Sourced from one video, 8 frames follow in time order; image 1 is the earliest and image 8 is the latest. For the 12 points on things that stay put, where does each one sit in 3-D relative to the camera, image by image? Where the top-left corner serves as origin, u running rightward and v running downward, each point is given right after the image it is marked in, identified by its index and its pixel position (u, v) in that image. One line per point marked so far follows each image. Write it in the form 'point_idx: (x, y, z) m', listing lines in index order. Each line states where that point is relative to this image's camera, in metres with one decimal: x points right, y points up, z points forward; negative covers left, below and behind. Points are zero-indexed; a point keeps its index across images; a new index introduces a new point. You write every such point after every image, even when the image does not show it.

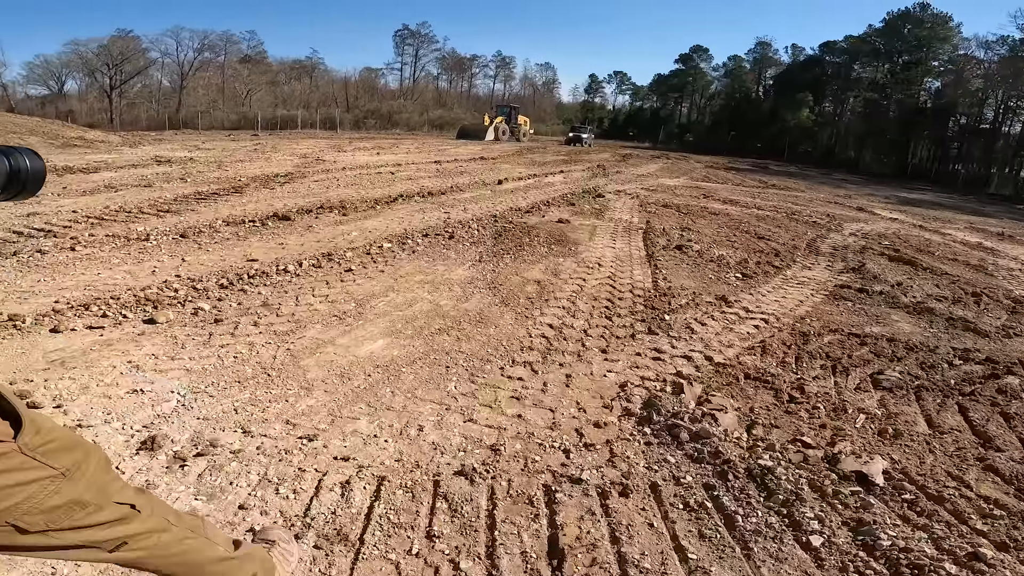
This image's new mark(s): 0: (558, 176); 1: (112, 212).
0: (+1.1, +2.6, +14.1) m
1: (-6.0, +1.3, +9.5) m
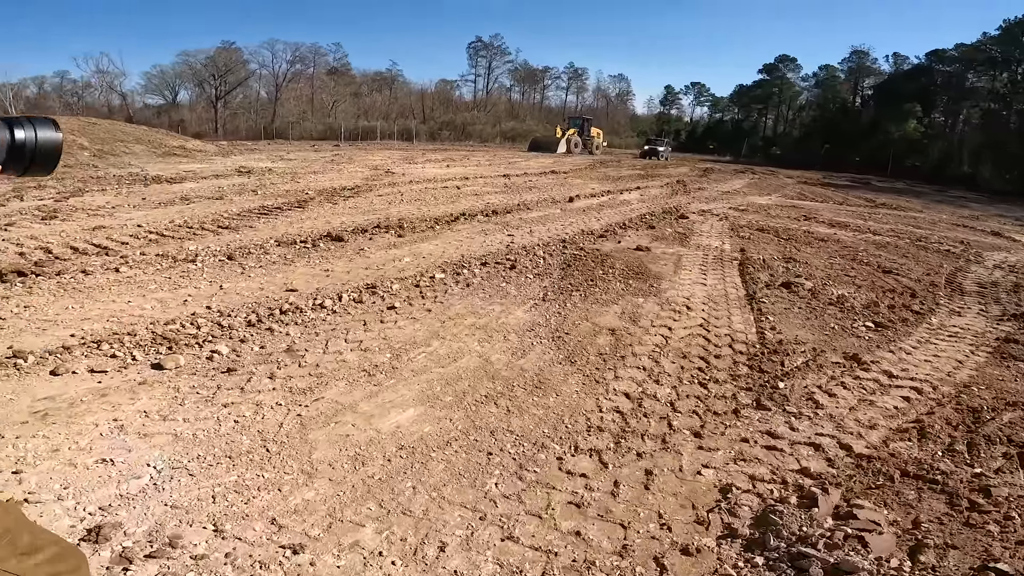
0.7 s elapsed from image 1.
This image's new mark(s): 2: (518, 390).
0: (+2.6, +2.0, +12.9) m
1: (-4.9, +1.0, +9.1) m
2: (0.0, -0.7, +4.1) m
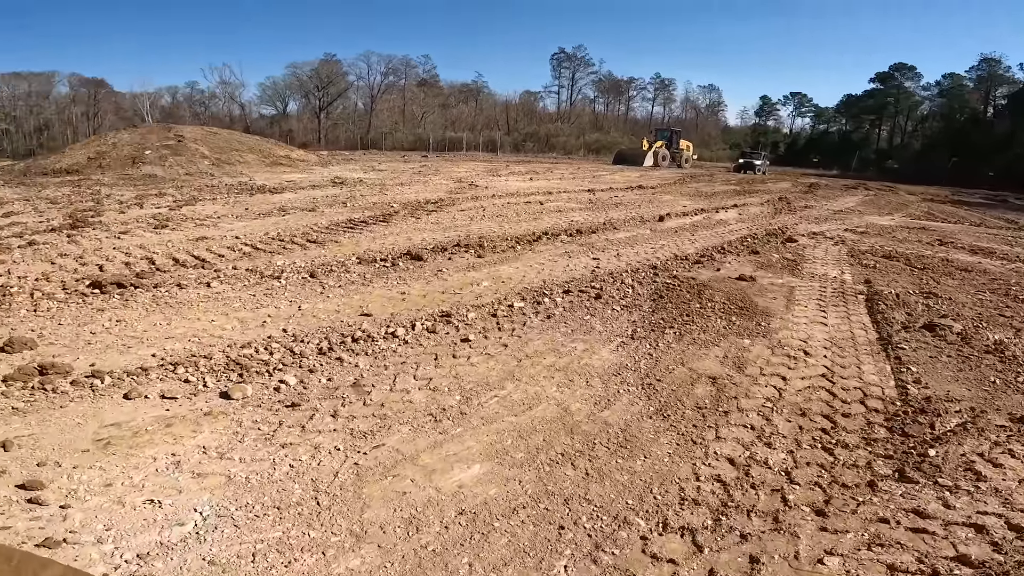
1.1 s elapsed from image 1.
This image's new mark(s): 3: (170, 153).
0: (+4.3, +1.5, +12.1) m
1: (-3.7, +0.7, +9.2) m
2: (+0.5, -0.9, +3.6) m
3: (-8.6, +3.6, +16.1) m
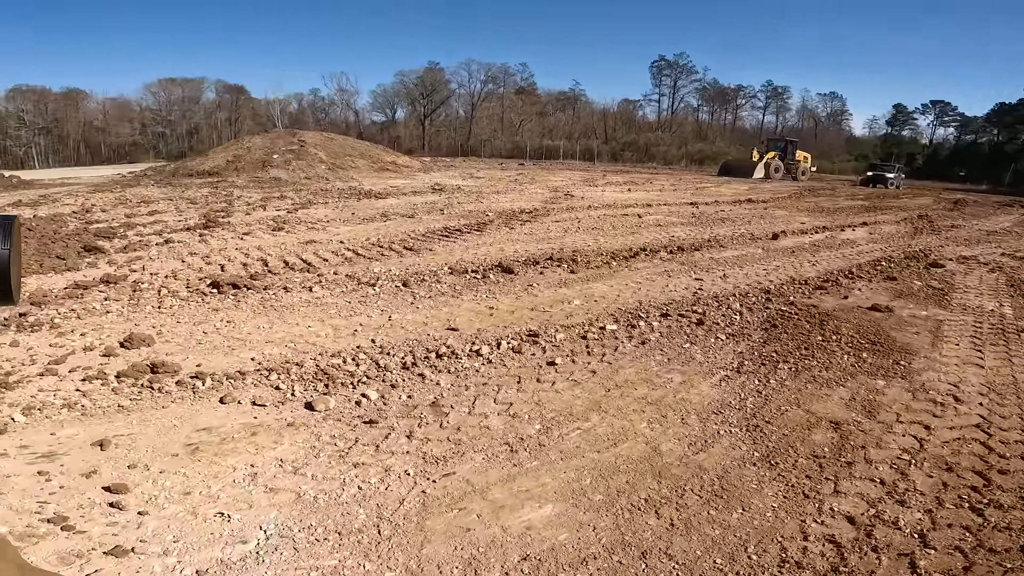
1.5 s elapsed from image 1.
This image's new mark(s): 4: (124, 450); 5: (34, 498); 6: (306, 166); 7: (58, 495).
0: (+6.1, +1.0, +11.0) m
1: (-2.3, +0.7, +9.5) m
2: (+1.0, -1.1, +3.3) m
3: (-6.0, +3.6, +17.1) m
4: (-1.9, -0.8, +3.2) m
5: (-2.0, -0.9, +2.6) m
6: (-5.6, +3.4, +16.8) m
7: (-1.9, -0.9, +2.6) m
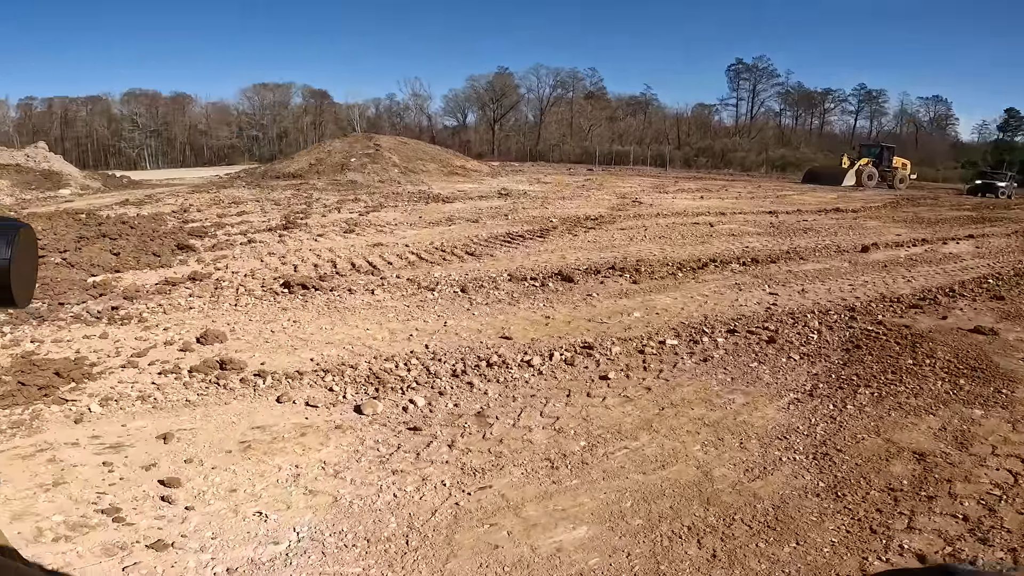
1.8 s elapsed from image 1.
0: (+7.2, +0.7, +10.3) m
1: (-1.3, +0.6, +9.7) m
2: (+1.1, -1.2, +3.1) m
3: (-4.1, +3.6, +17.6) m
4: (-1.7, -0.9, +3.3) m
5: (-1.9, -0.9, +2.8) m
6: (-3.7, +3.3, +17.3) m
7: (-1.8, -0.9, +2.8) m
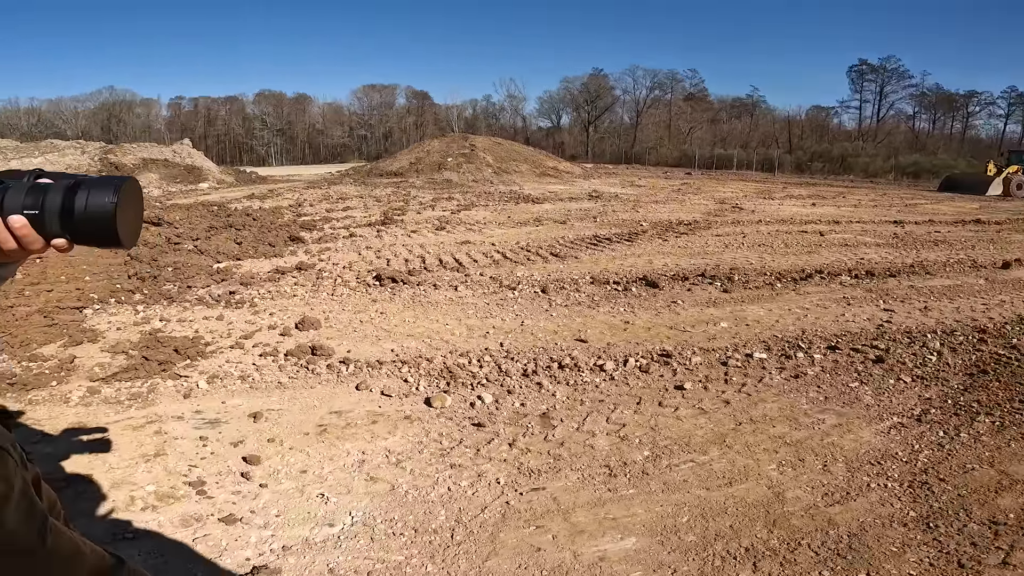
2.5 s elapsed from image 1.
0: (+8.5, +0.4, +9.1) m
1: (0.0, +0.6, +9.8) m
2: (+1.4, -1.3, +3.0) m
3: (-1.4, +3.7, +18.0) m
4: (-1.4, -0.8, +3.6) m
5: (-1.6, -0.9, +3.1) m
6: (-1.1, +3.4, +17.7) m
7: (-1.5, -0.9, +3.1) m
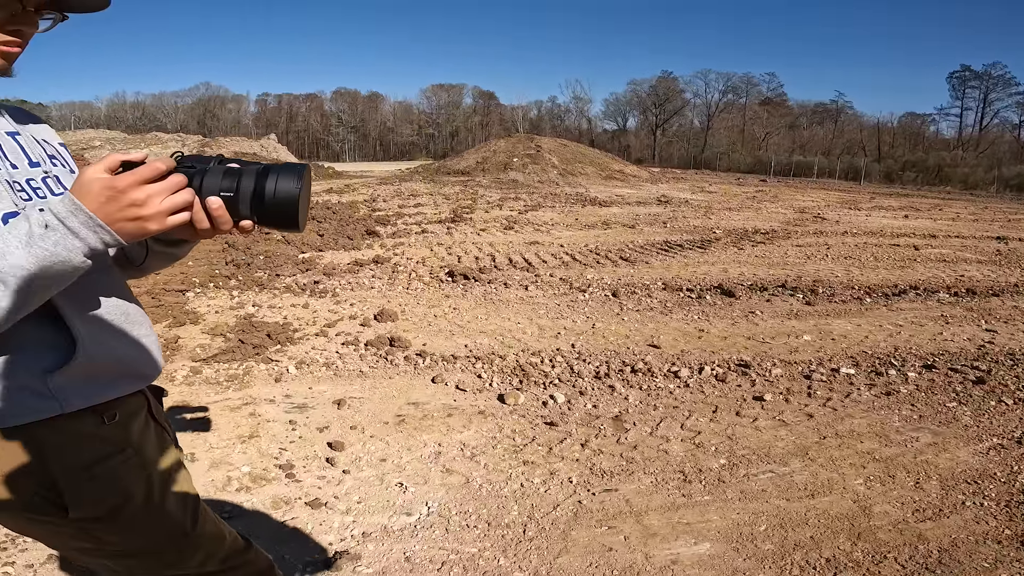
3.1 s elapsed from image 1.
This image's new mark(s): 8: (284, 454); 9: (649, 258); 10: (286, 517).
0: (+9.4, 0.0, +8.4) m
1: (+1.0, +0.6, +9.8) m
2: (+1.7, -1.3, +2.9) m
3: (+0.5, +3.7, +18.1) m
4: (-1.0, -0.8, +3.8) m
5: (-1.2, -0.8, +3.2) m
6: (+0.7, +3.4, +17.8) m
7: (-1.2, -0.8, +3.3) m
8: (-1.2, -0.9, +3.2) m
9: (+2.0, +0.4, +9.6) m
10: (-1.0, -1.0, +2.8) m
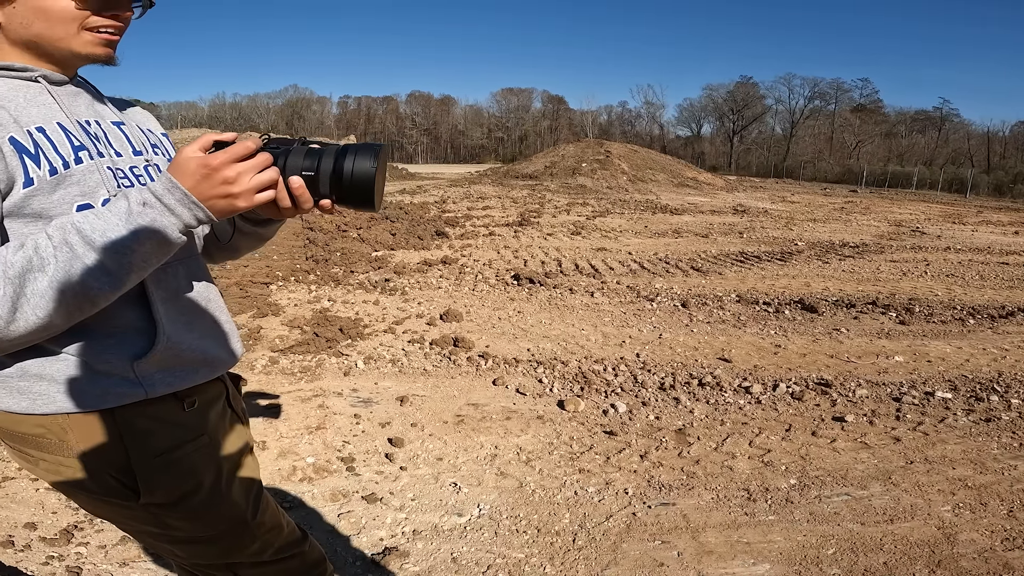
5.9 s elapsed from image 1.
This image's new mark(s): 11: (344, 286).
0: (+10.2, -0.5, +7.4) m
1: (+2.0, +0.5, +9.7) m
2: (+1.9, -1.4, +2.7) m
3: (+2.5, +3.5, +18.0) m
4: (-0.6, -0.7, +3.8) m
5: (-0.9, -0.8, +3.3) m
6: (+2.7, +3.2, +17.6) m
7: (-0.8, -0.8, +3.4) m
8: (-0.9, -0.8, +3.3) m
9: (+3.0, +0.3, +9.3) m
10: (-0.7, -1.0, +2.8) m
11: (-1.6, 0.0, +5.7) m
